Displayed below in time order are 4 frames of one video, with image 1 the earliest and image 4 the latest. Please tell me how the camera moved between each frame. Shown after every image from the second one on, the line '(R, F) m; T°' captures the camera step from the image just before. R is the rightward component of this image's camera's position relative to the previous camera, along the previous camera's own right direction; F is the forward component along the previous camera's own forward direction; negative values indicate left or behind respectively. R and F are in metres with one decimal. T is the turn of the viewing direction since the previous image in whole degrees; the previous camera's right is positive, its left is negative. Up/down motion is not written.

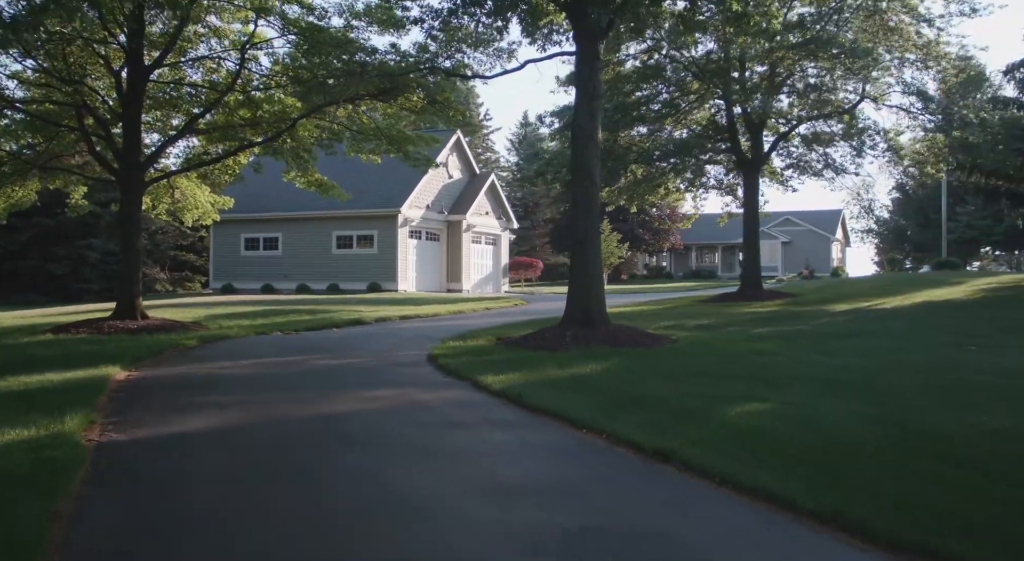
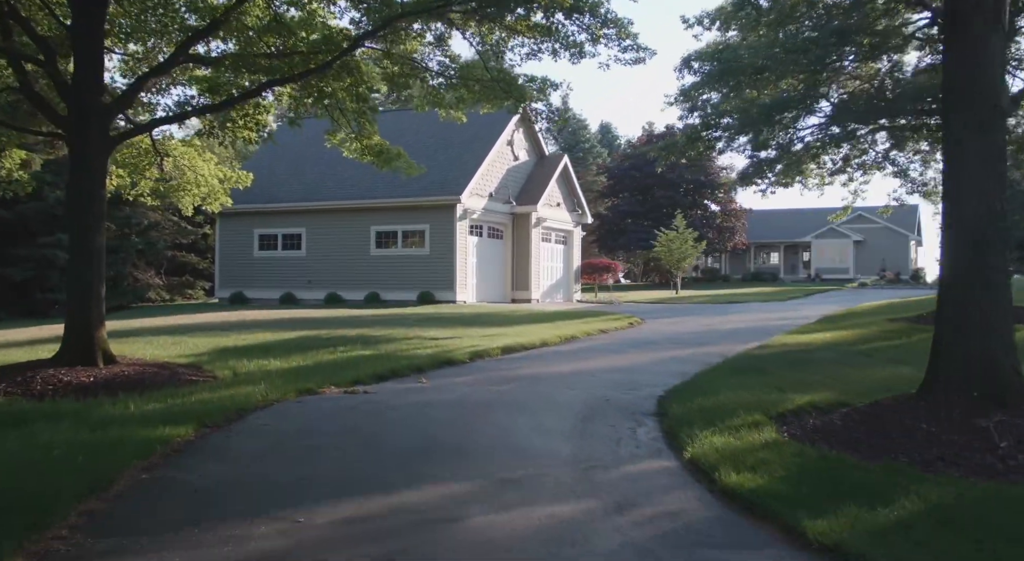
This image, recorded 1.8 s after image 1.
(-2.4, +7.3) m; 0°
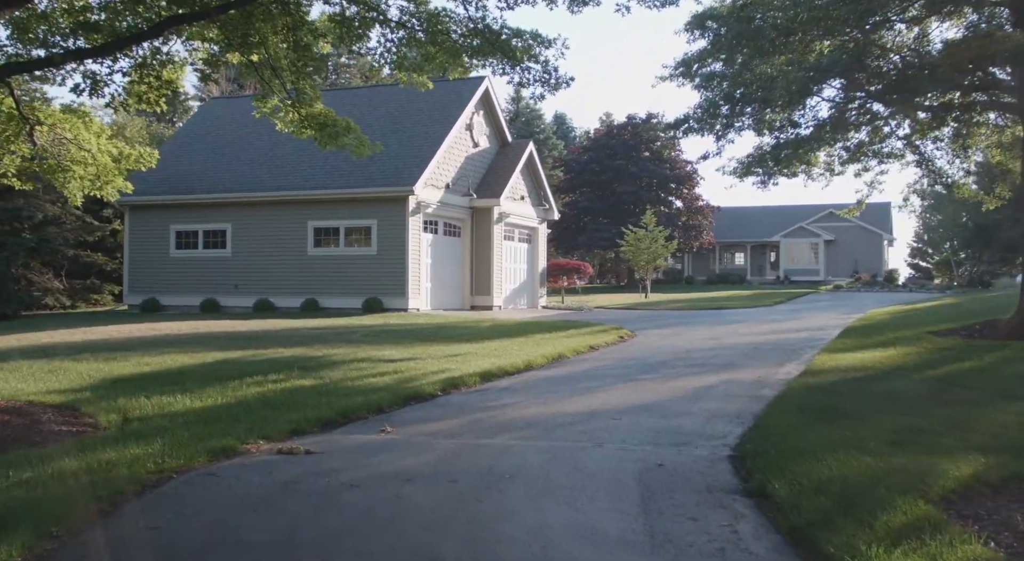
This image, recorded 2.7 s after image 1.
(-0.4, +3.1) m; +3°
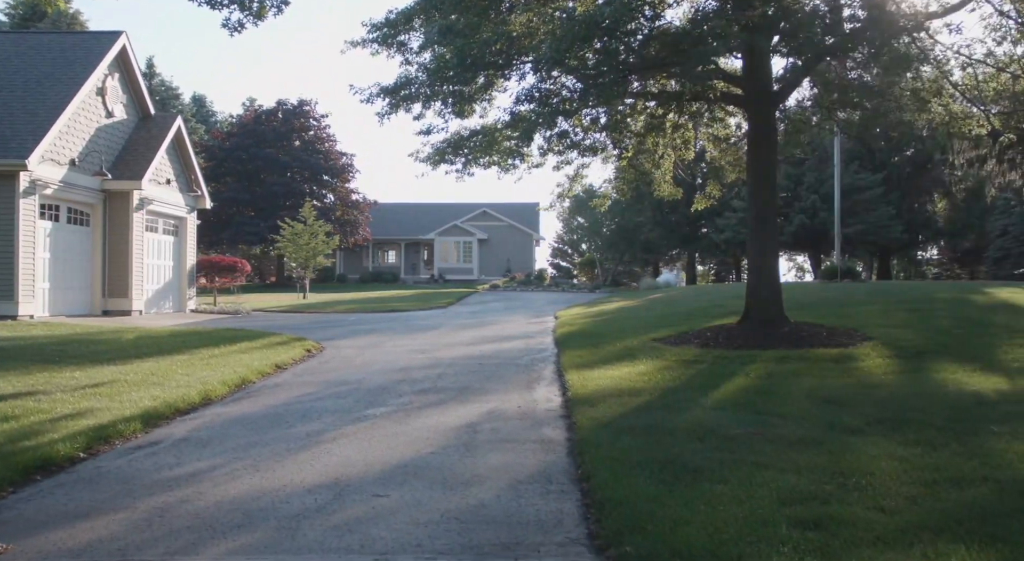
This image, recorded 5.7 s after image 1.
(-0.5, +3.0) m; +22°
